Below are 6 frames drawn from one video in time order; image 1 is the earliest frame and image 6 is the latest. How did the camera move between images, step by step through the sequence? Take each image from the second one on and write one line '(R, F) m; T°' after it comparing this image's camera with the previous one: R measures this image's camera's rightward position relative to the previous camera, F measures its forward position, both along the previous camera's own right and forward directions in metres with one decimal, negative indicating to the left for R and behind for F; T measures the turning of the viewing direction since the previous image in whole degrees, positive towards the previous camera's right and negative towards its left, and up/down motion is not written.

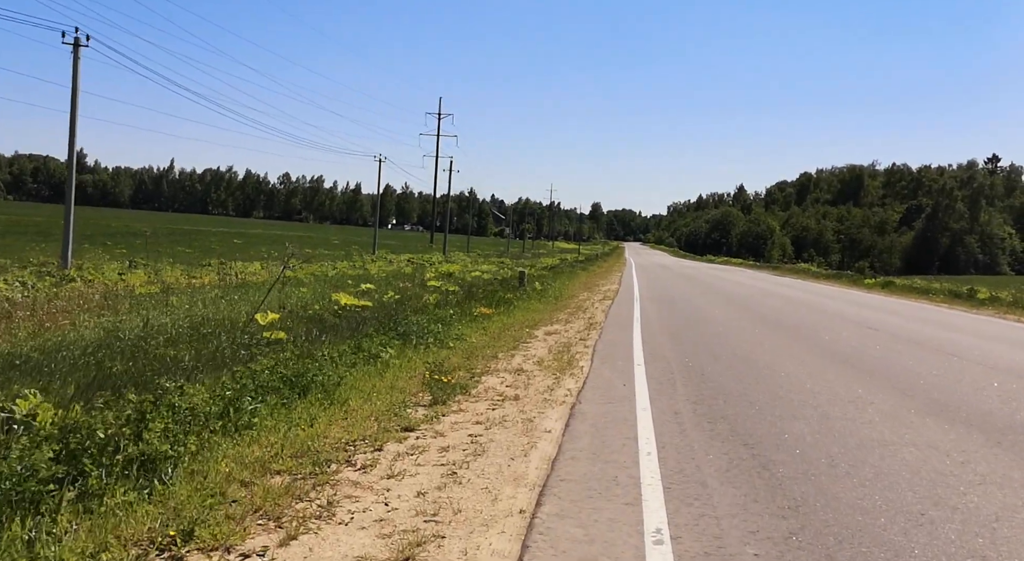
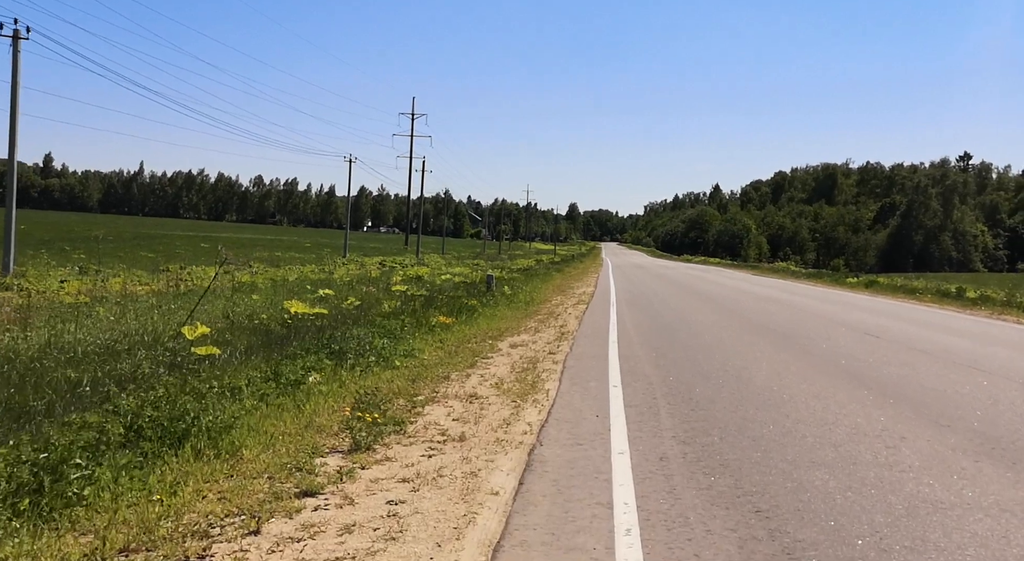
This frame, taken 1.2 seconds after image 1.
(+0.3, +1.9) m; +1°
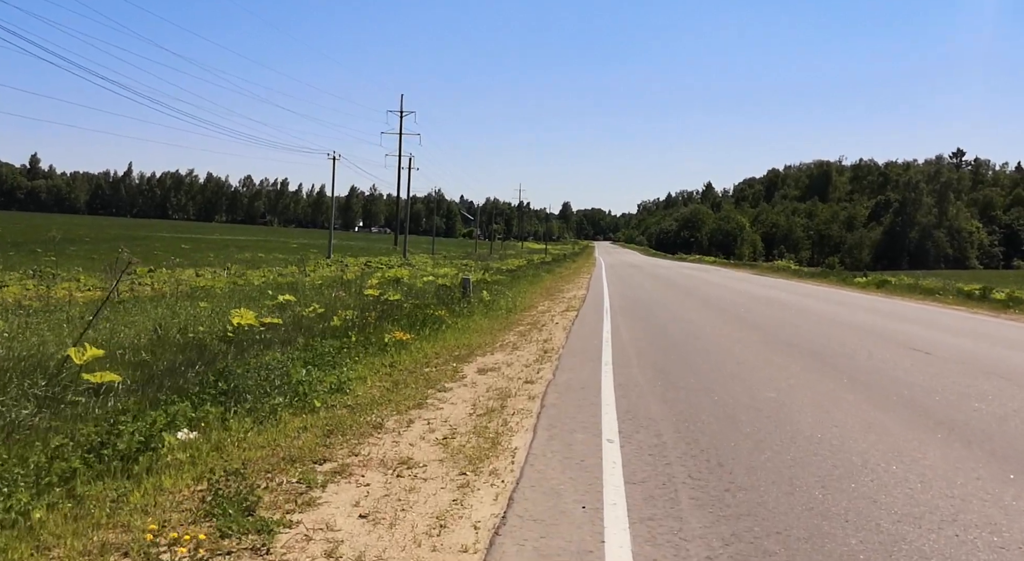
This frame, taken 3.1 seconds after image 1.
(+0.3, +3.0) m; 0°
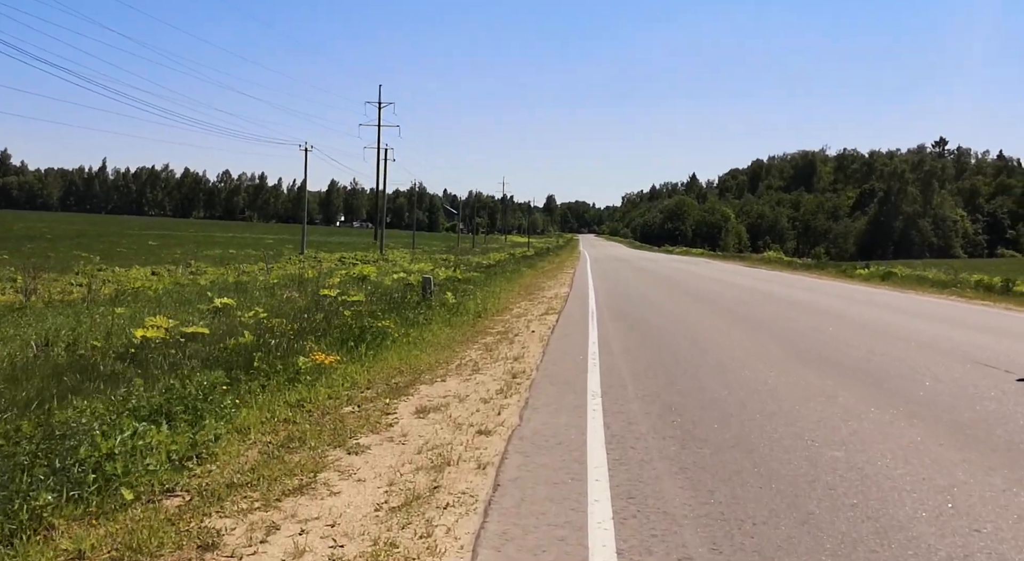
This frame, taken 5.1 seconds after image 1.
(+0.3, +3.3) m; +1°
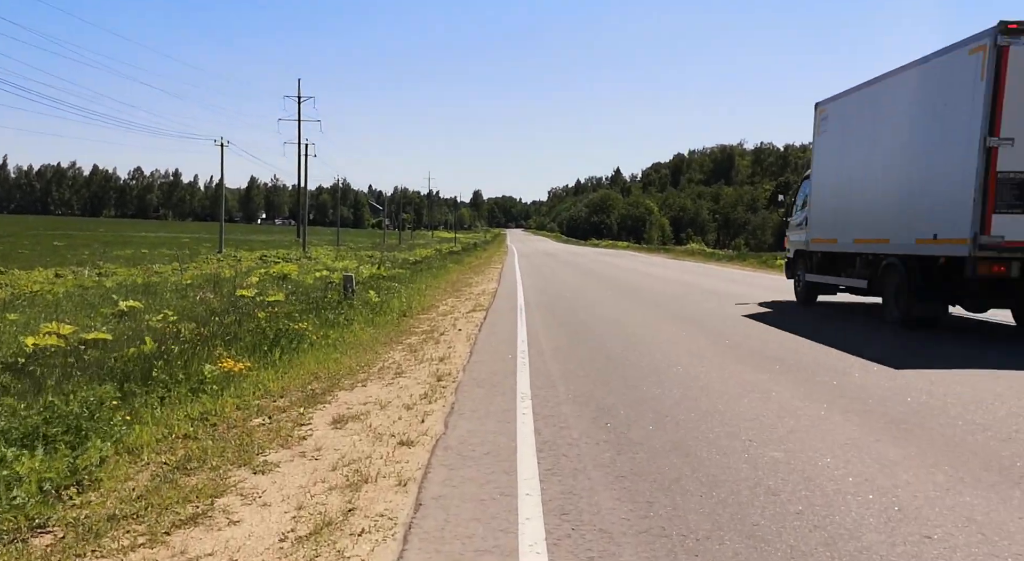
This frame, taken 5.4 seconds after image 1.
(+0.1, +0.5) m; +5°
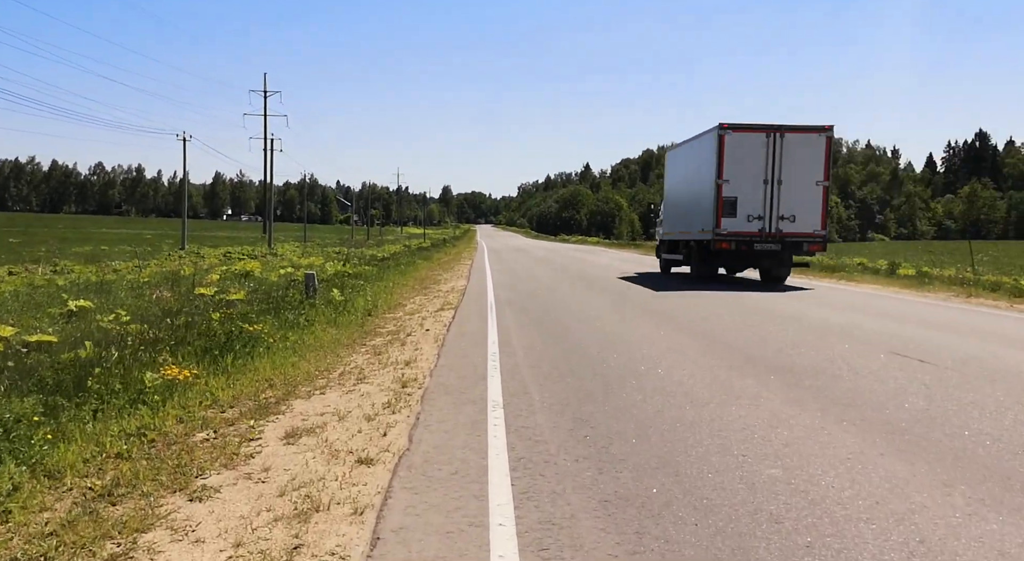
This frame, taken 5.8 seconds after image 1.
(0.0, +0.7) m; +2°
